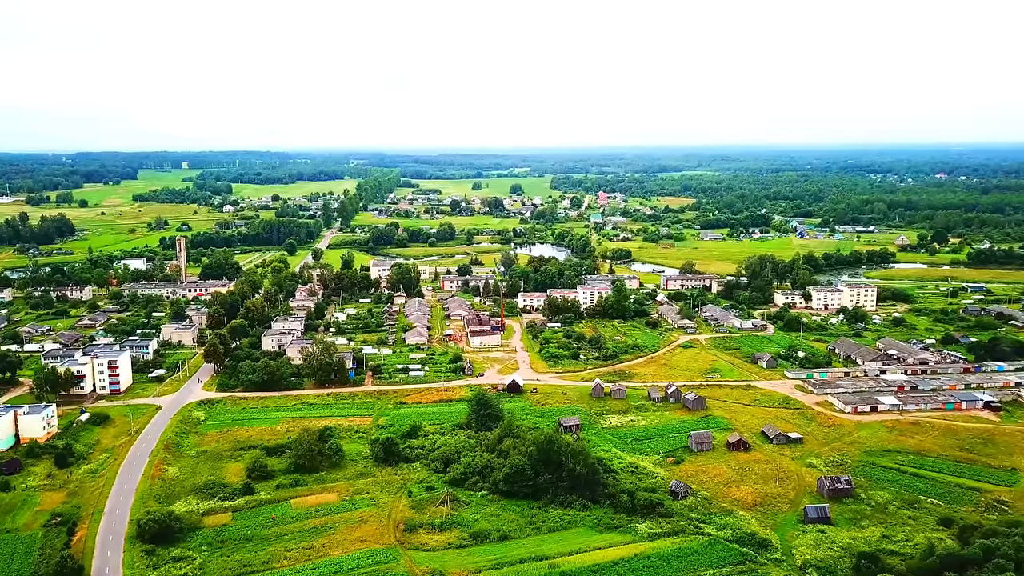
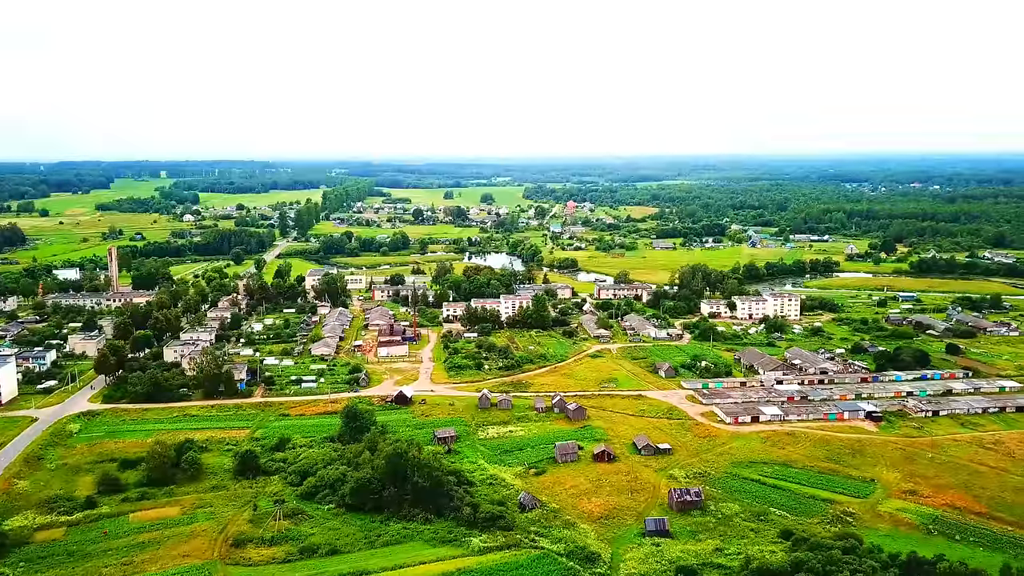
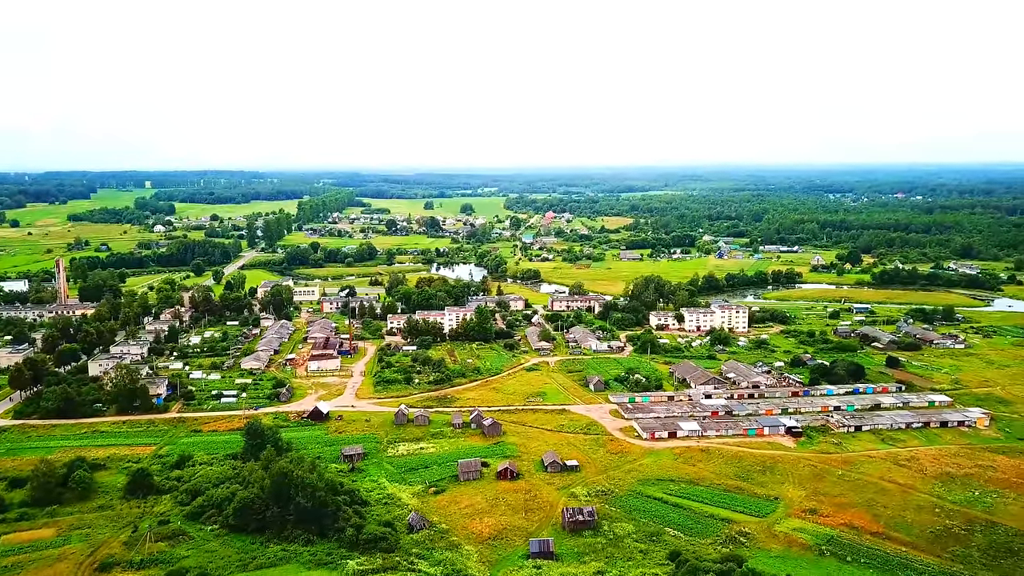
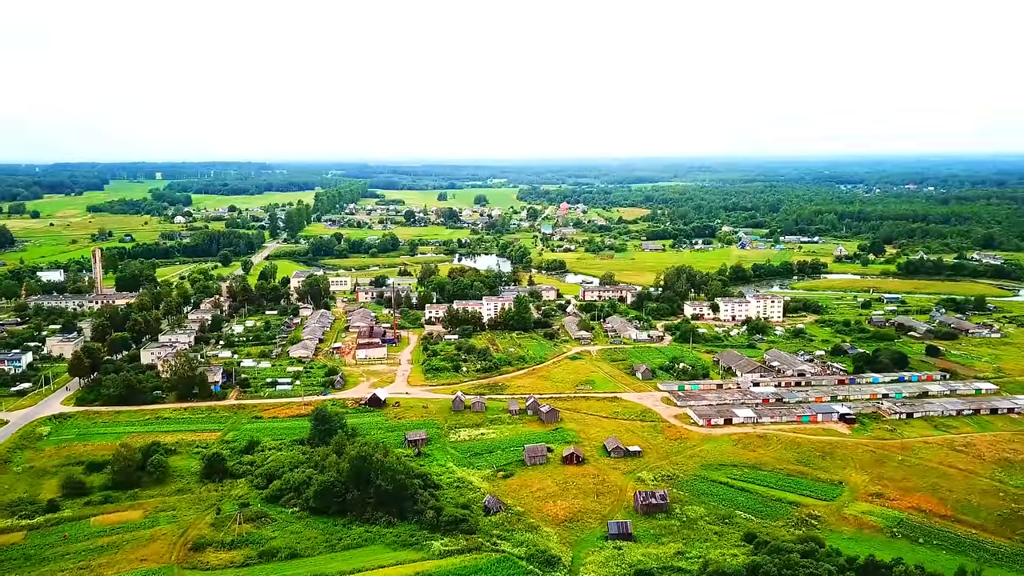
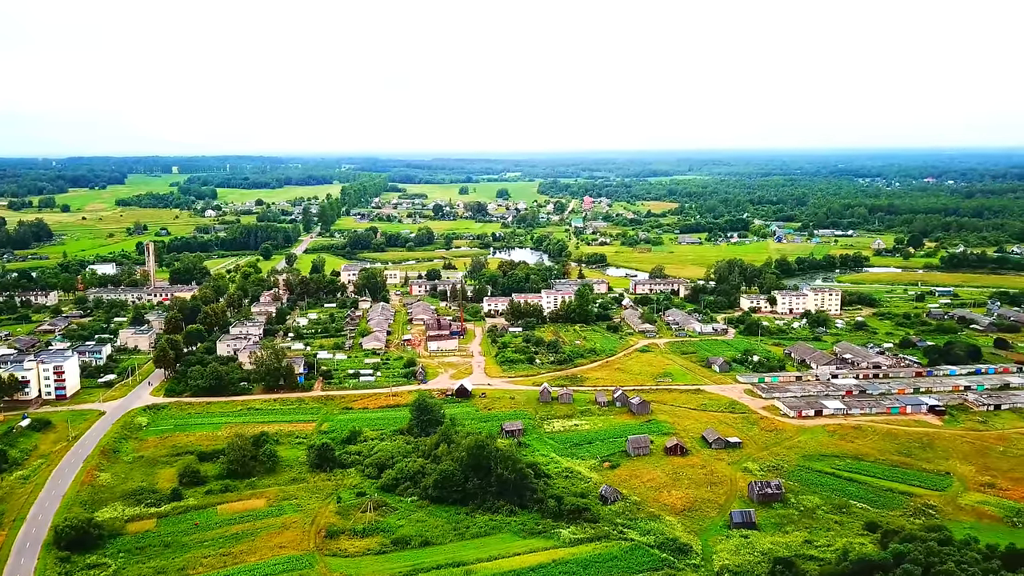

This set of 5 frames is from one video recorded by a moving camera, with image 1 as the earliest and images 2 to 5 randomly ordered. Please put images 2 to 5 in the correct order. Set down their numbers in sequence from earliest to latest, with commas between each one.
5, 2, 4, 3
